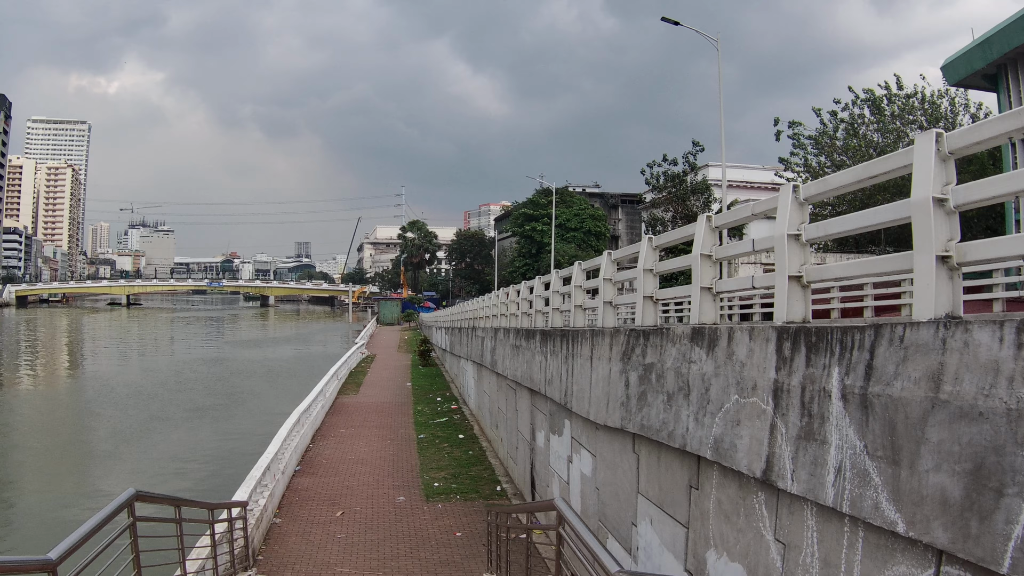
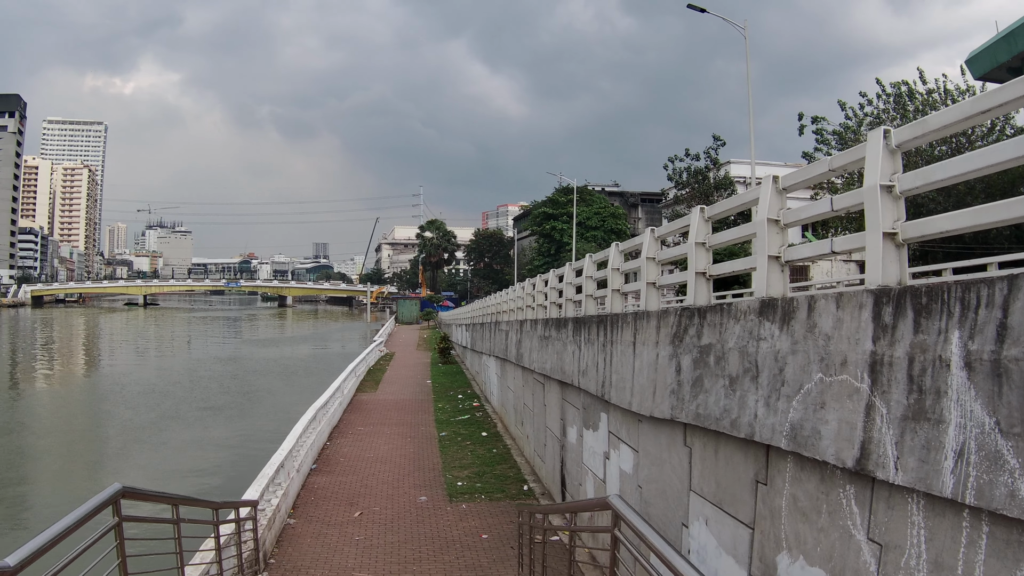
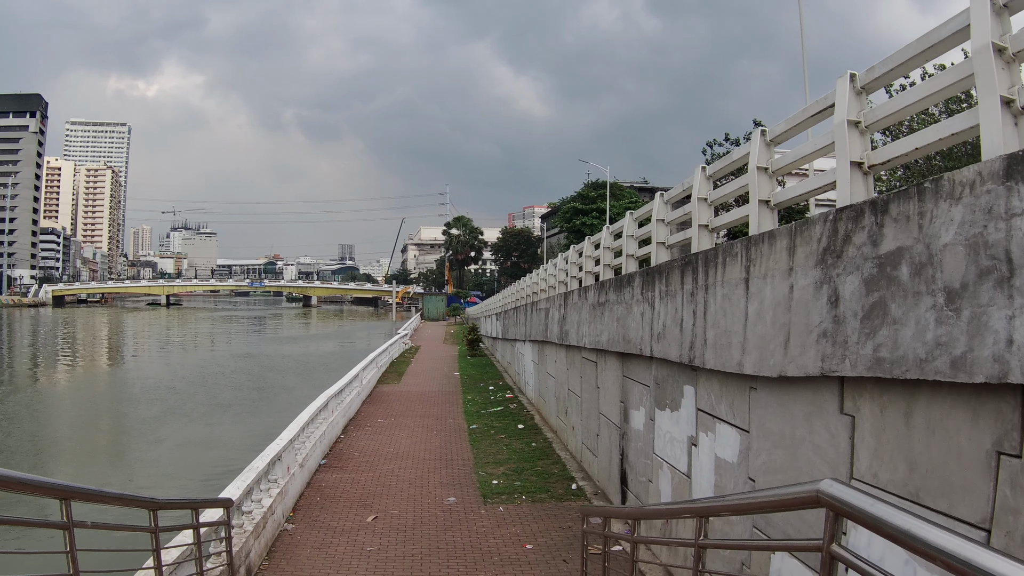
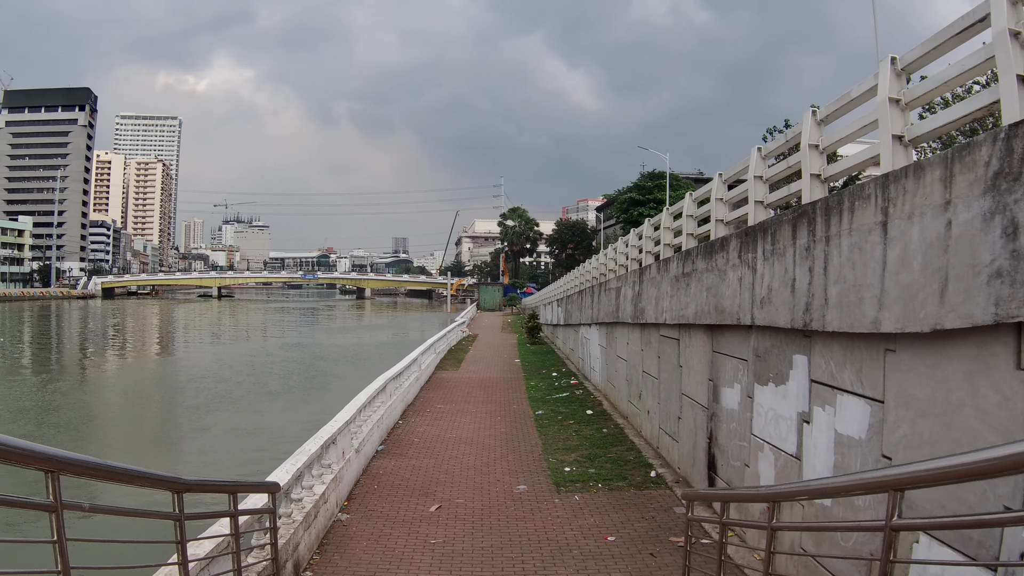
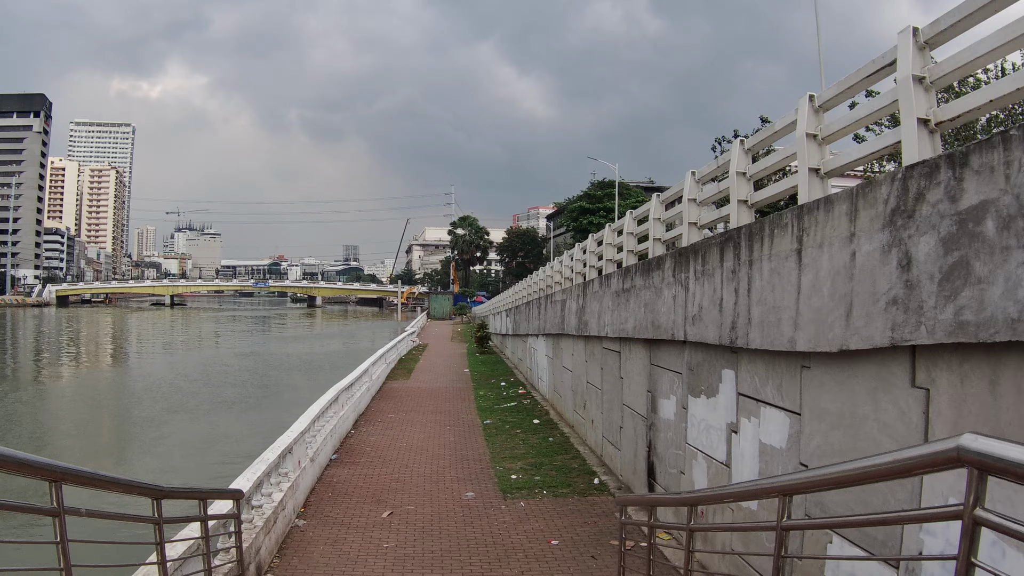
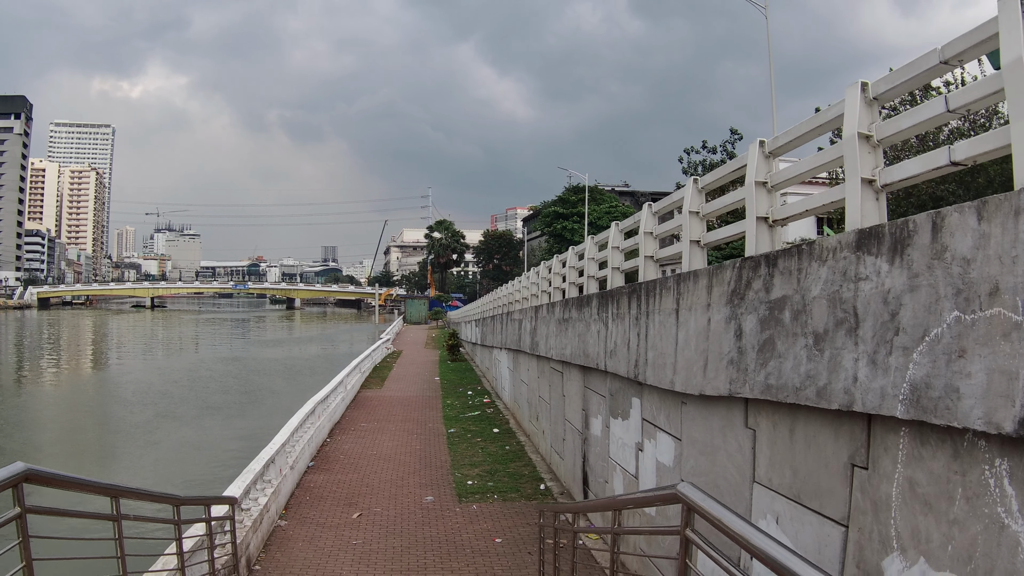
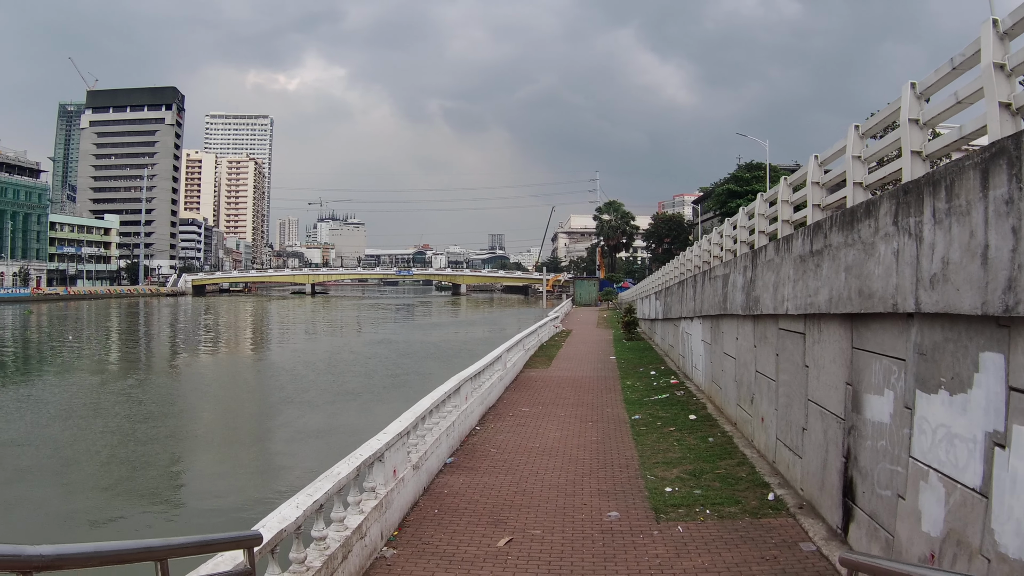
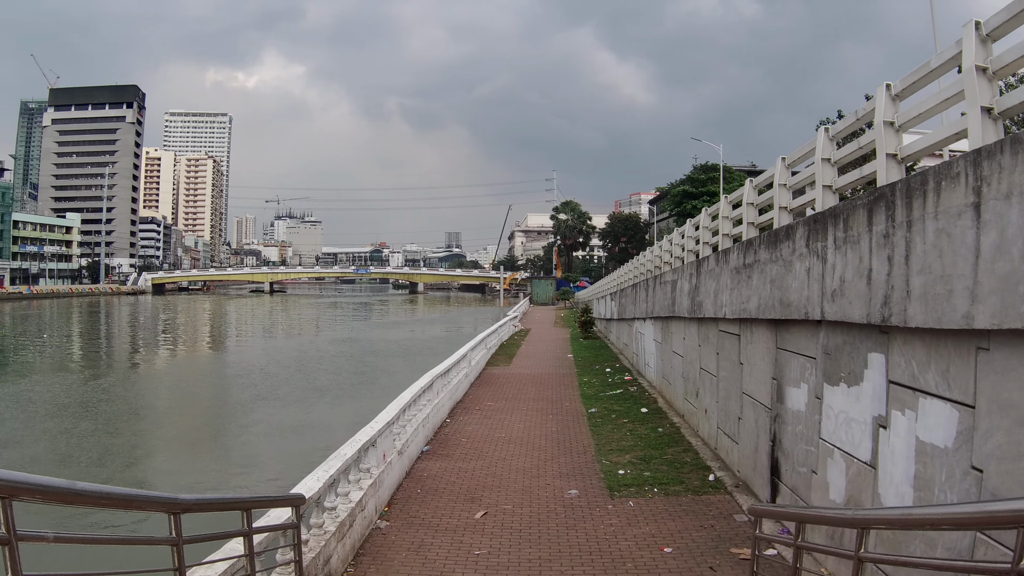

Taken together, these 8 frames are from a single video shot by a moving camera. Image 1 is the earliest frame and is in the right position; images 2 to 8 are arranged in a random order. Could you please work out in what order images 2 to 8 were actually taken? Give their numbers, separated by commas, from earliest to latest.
2, 6, 3, 5, 4, 8, 7
